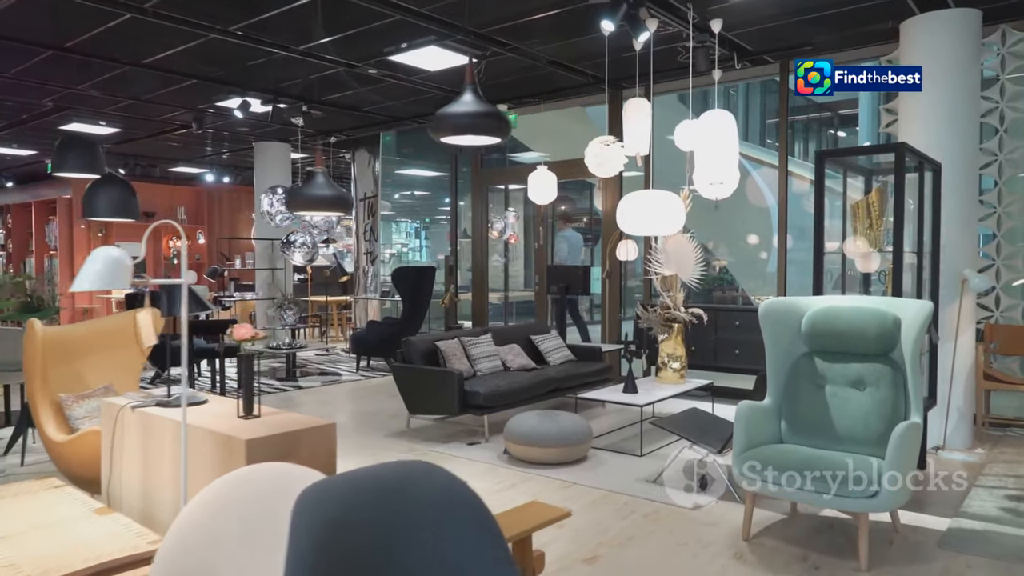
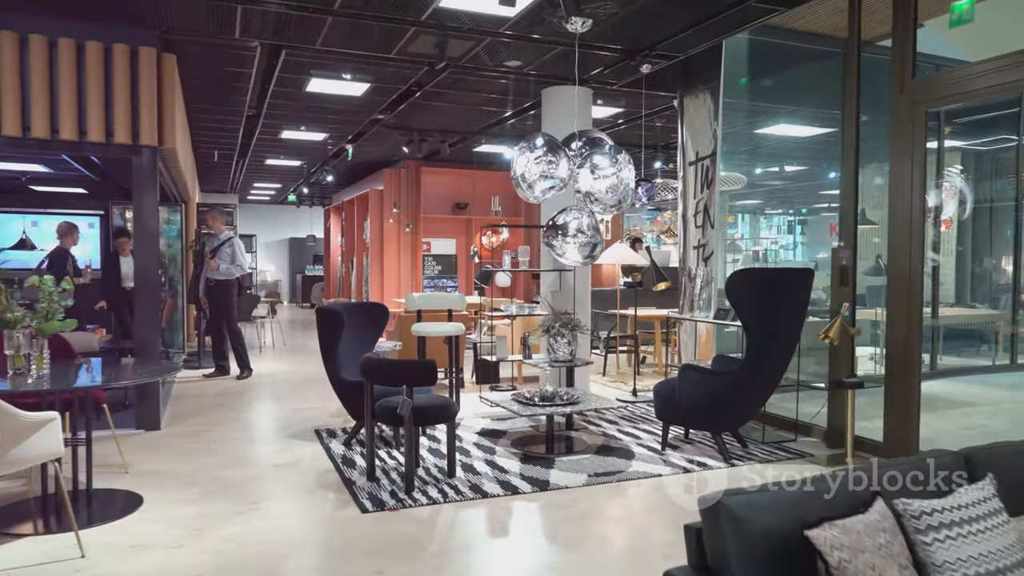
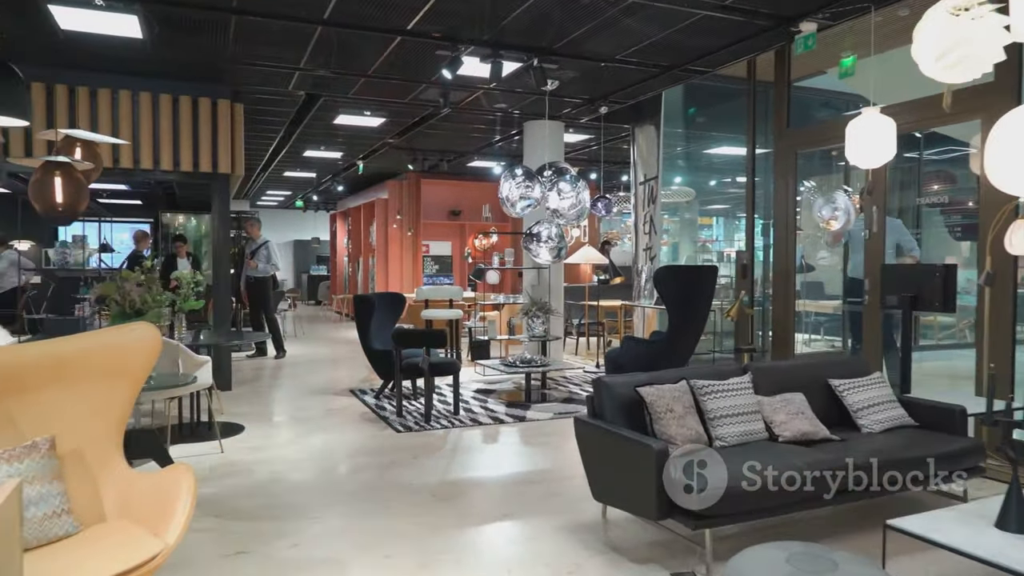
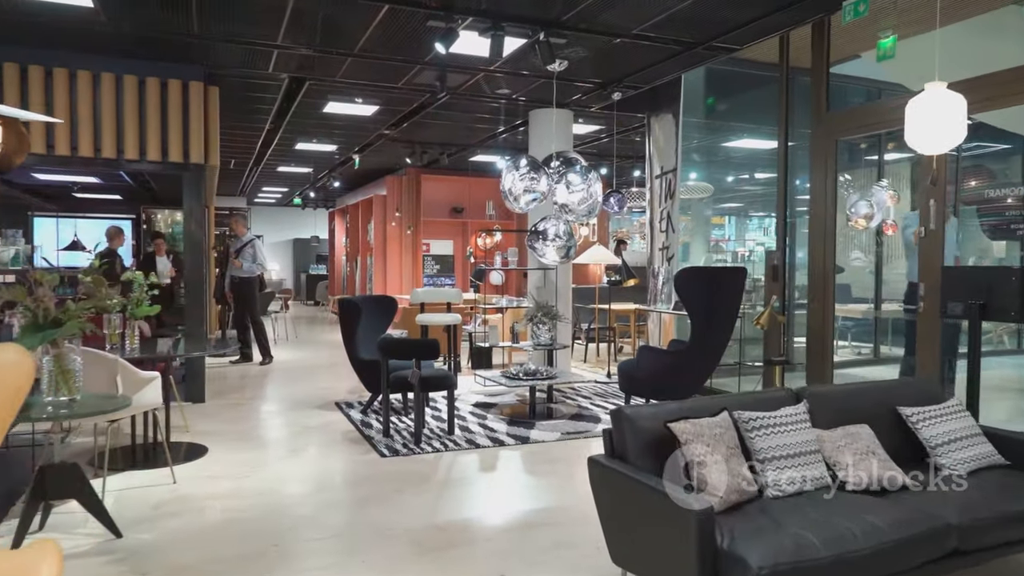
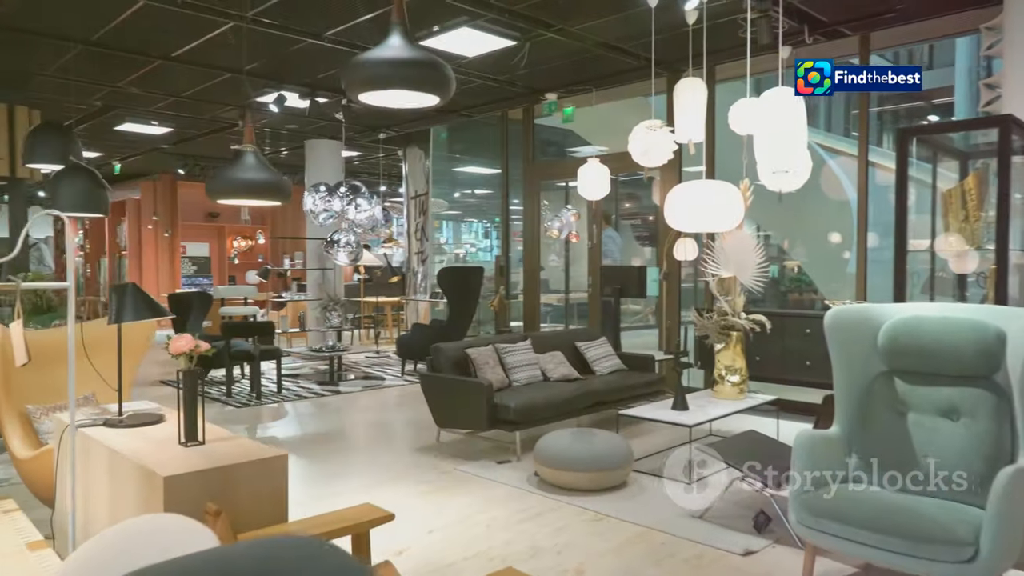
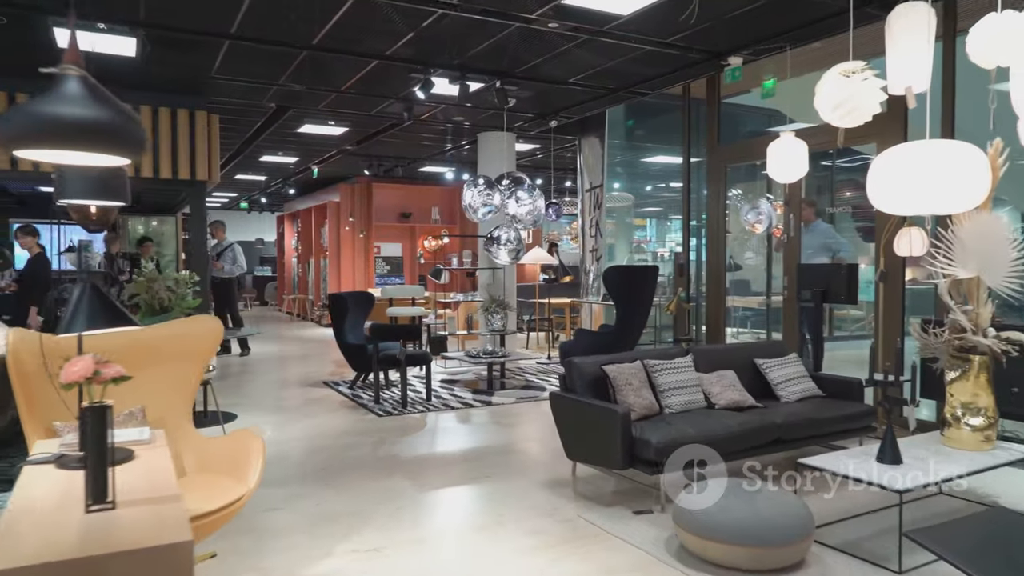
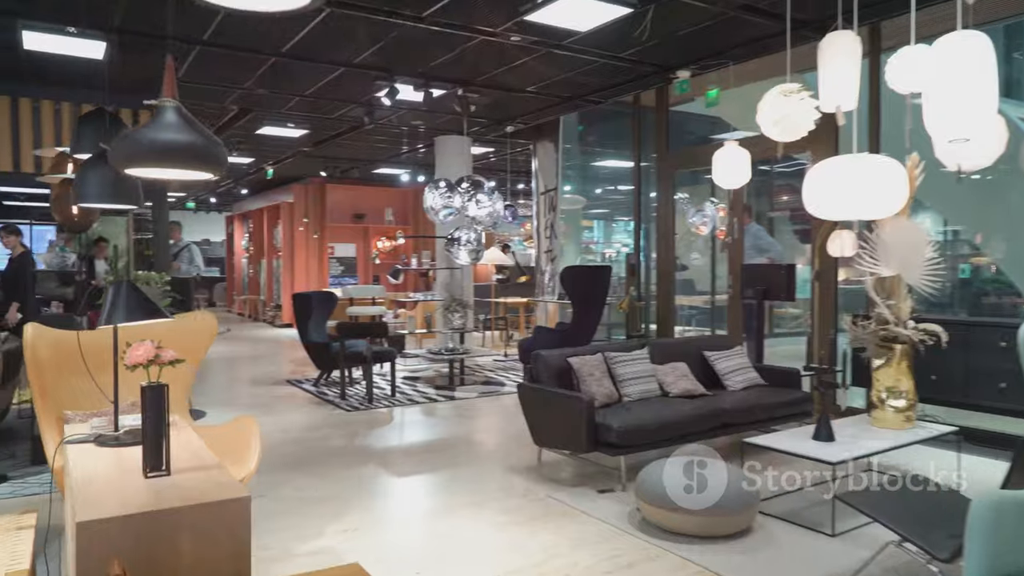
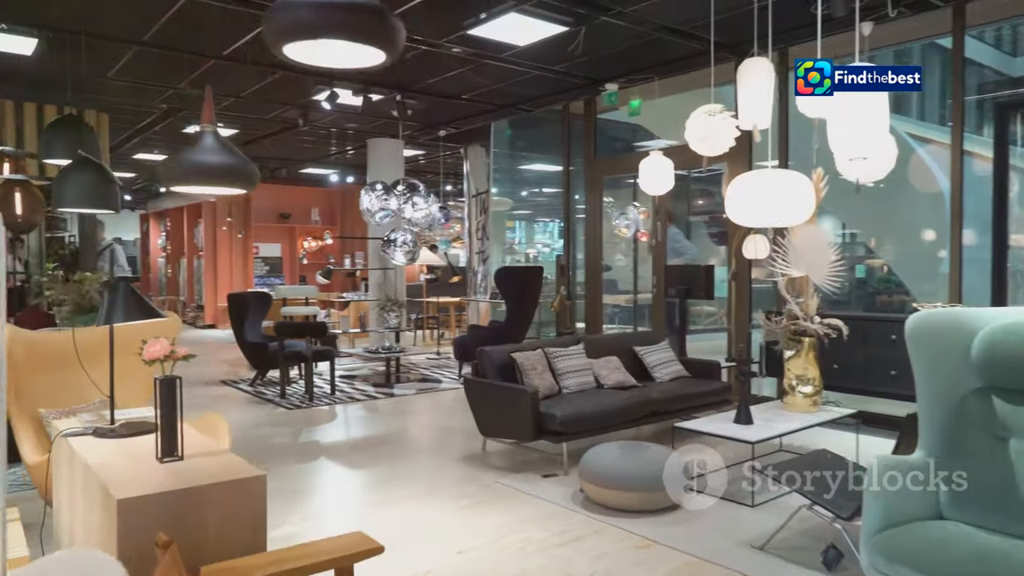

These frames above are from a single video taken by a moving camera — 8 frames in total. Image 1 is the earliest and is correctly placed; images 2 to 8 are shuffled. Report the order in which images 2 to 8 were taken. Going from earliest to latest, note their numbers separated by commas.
5, 8, 7, 6, 3, 4, 2
